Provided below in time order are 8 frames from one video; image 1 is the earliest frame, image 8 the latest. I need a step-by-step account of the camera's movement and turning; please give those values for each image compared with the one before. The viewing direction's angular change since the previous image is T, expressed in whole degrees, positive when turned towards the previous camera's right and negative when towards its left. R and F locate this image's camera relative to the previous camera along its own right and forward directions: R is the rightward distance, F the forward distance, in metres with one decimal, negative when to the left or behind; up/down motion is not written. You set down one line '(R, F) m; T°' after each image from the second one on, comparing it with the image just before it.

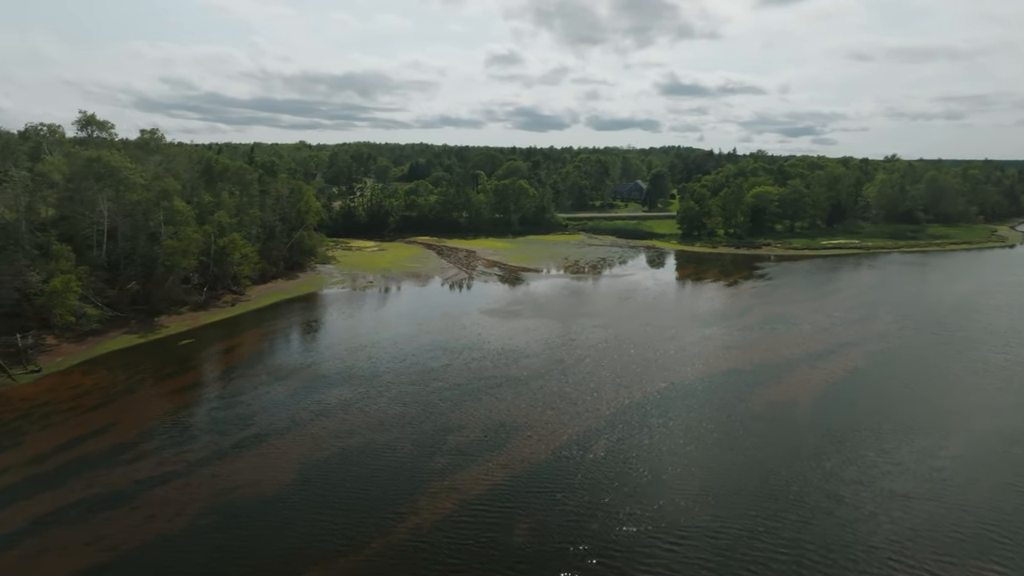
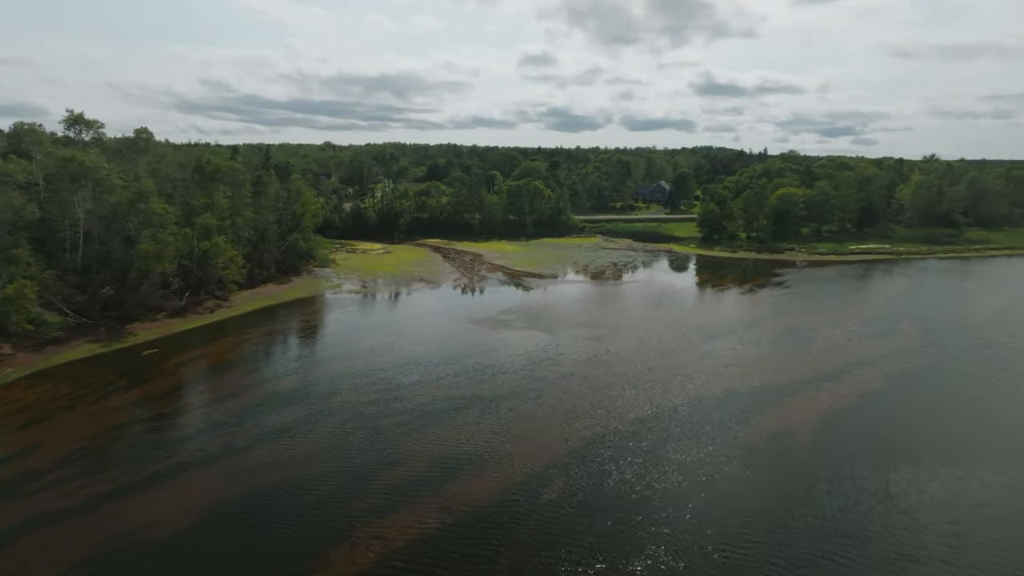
(+2.4, +2.7) m; -3°
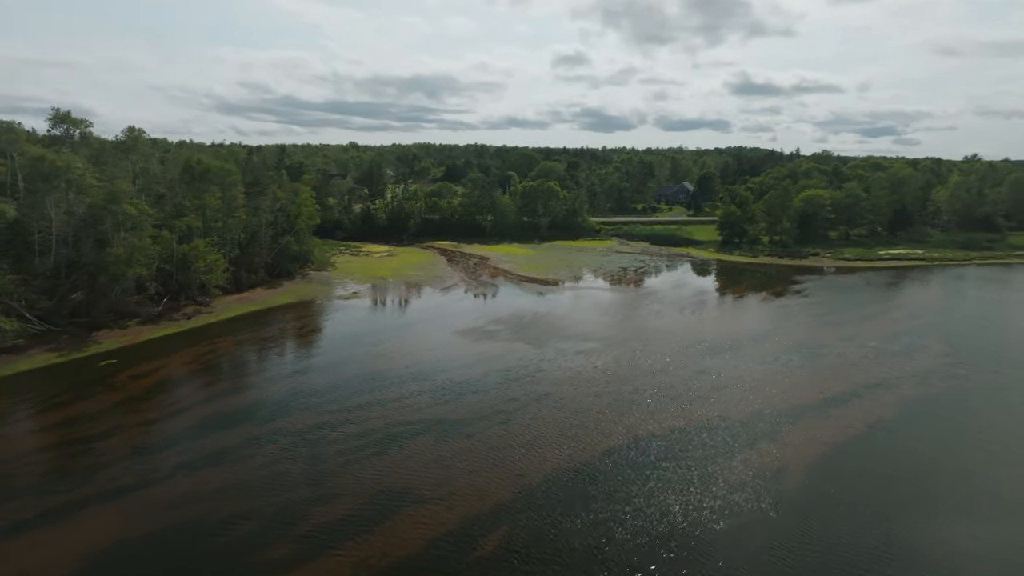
(+2.4, +2.7) m; -3°
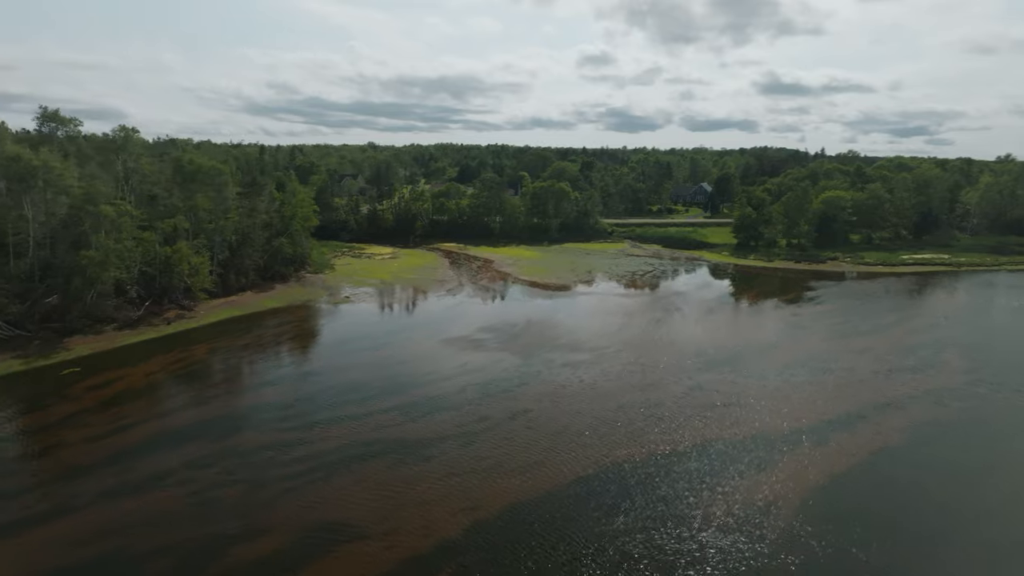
(+1.8, +2.0) m; -2°
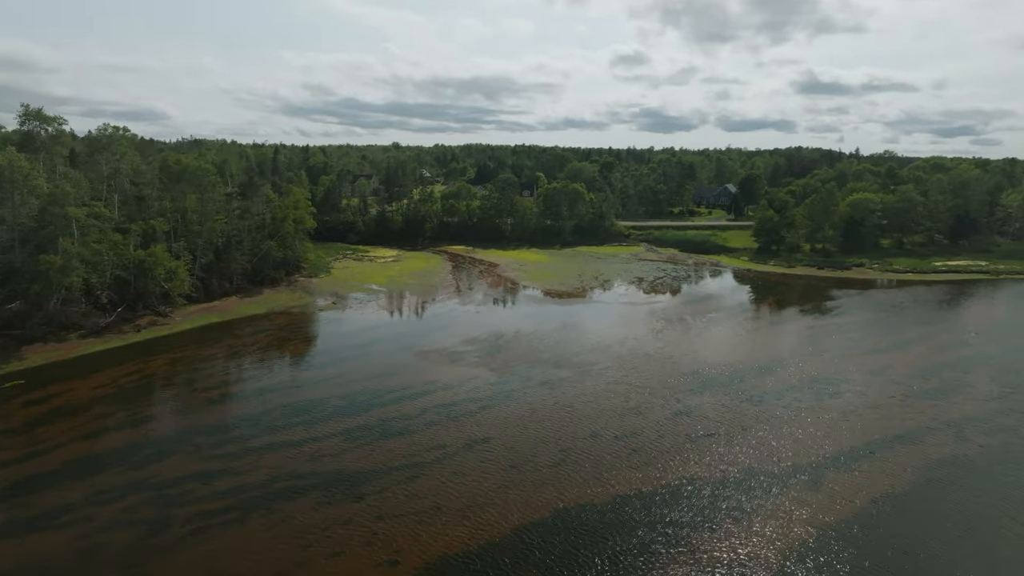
(+2.5, +2.7) m; -3°
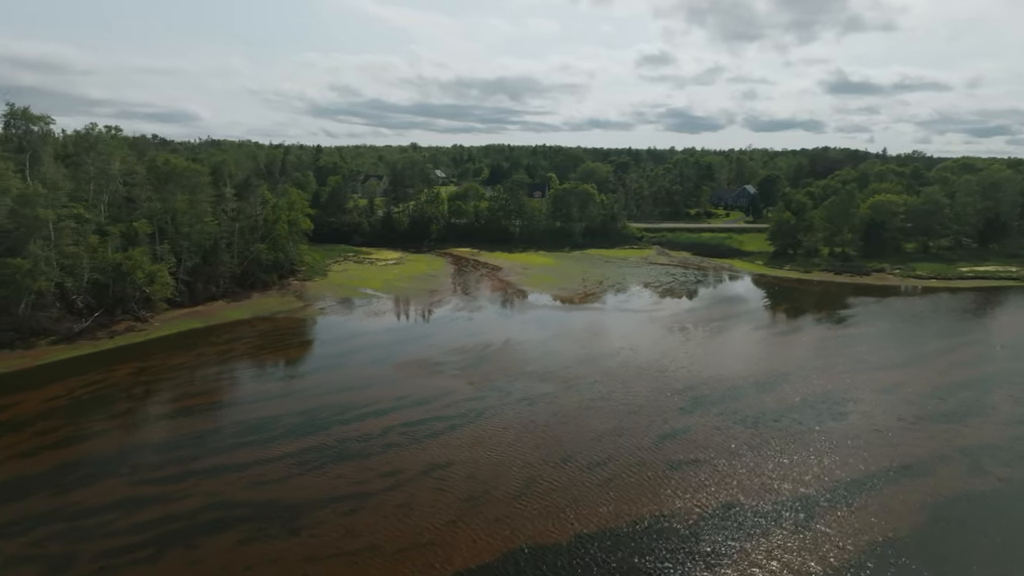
(+1.9, +2.1) m; -2°
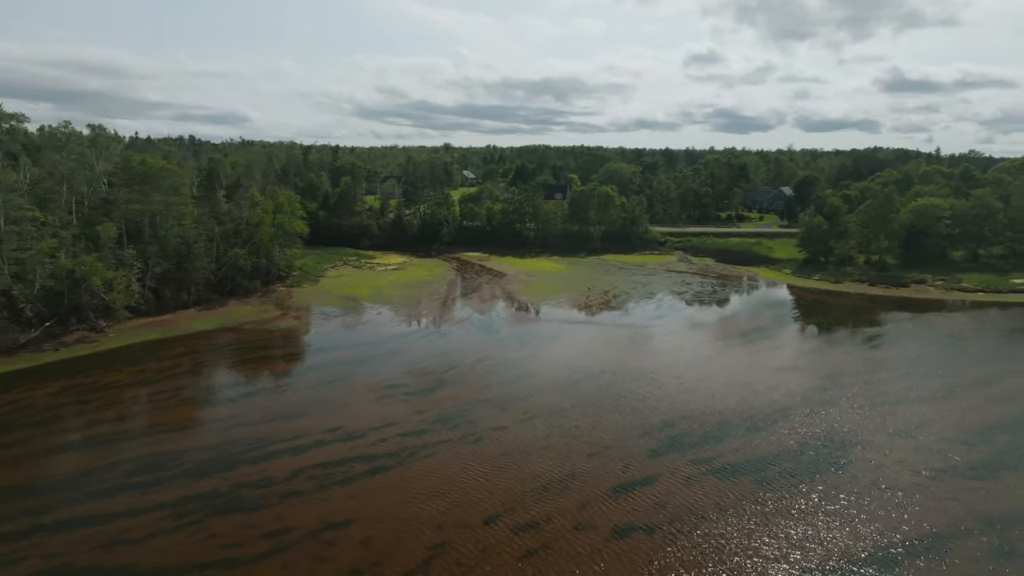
(+3.4, +3.8) m; -4°
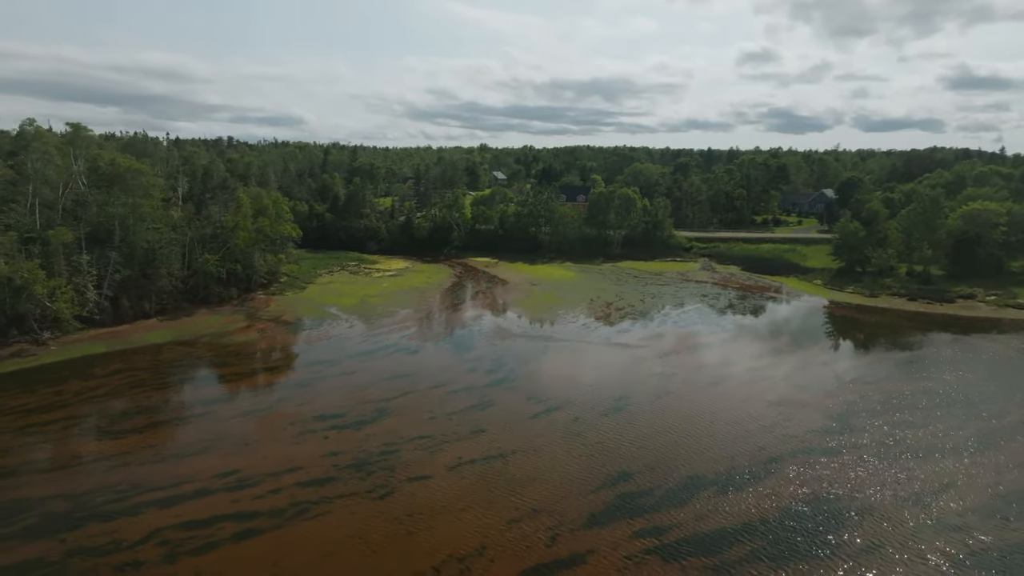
(+3.7, +4.2) m; -4°
